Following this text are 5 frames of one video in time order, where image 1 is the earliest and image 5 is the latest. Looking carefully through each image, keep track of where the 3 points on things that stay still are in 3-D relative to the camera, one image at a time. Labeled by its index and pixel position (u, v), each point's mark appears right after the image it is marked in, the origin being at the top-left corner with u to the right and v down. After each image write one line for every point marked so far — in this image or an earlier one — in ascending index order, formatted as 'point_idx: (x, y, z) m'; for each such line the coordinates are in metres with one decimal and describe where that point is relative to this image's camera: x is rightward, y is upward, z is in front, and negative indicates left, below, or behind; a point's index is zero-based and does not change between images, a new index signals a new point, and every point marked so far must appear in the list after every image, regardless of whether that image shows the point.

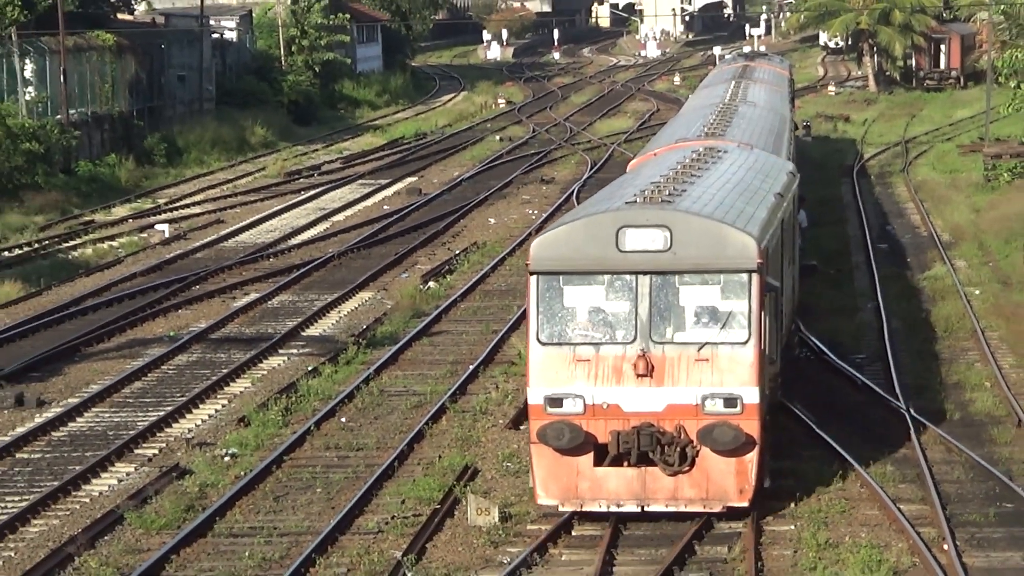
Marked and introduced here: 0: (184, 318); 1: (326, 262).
0: (-3.6, -0.3, +15.7) m
1: (-2.2, +0.3, +17.9) m
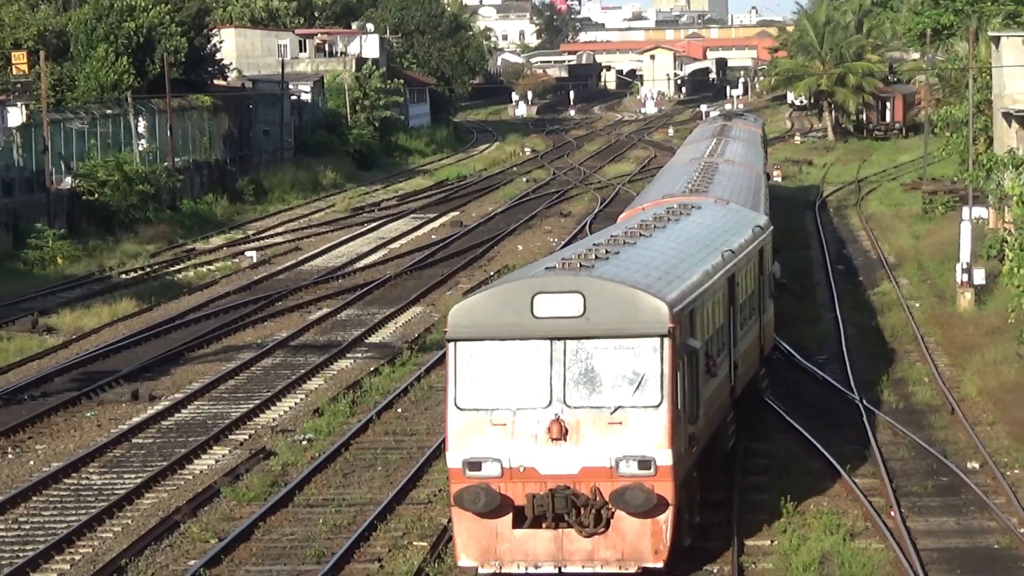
0: (-3.3, -0.5, +19.1) m
1: (-1.9, +0.1, +21.2) m
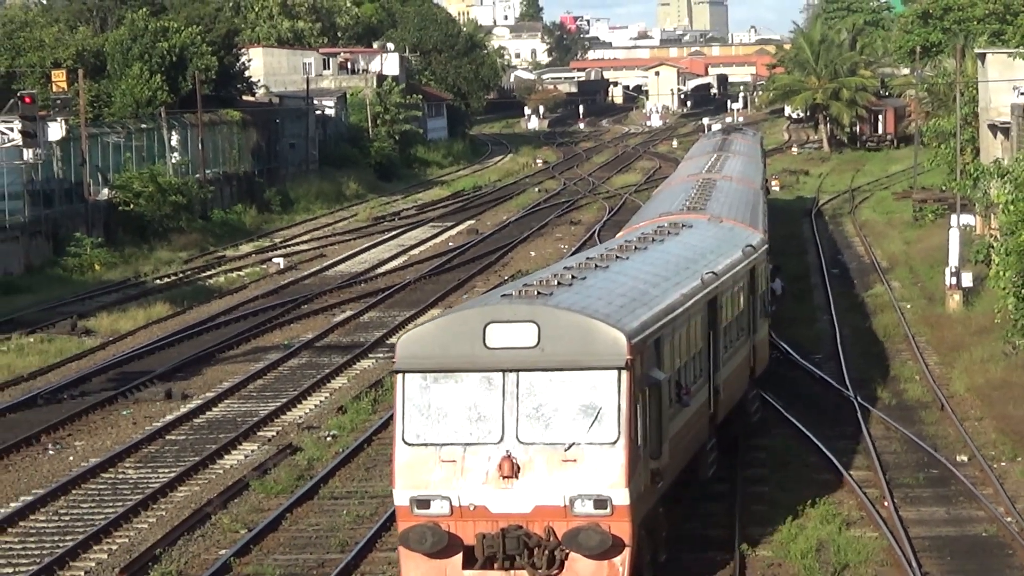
0: (-3.1, -0.6, +20.1) m
1: (-1.7, +0.1, +22.2) m
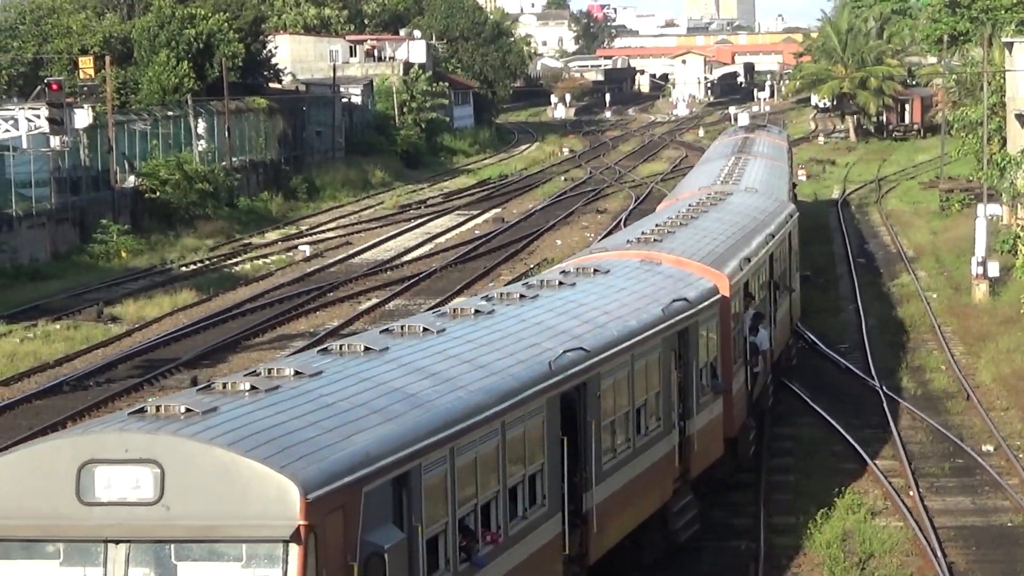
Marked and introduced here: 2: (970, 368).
0: (-2.7, -0.4, +20.1) m
1: (-1.3, +0.2, +22.2) m
2: (+5.8, -1.0, +18.2) m
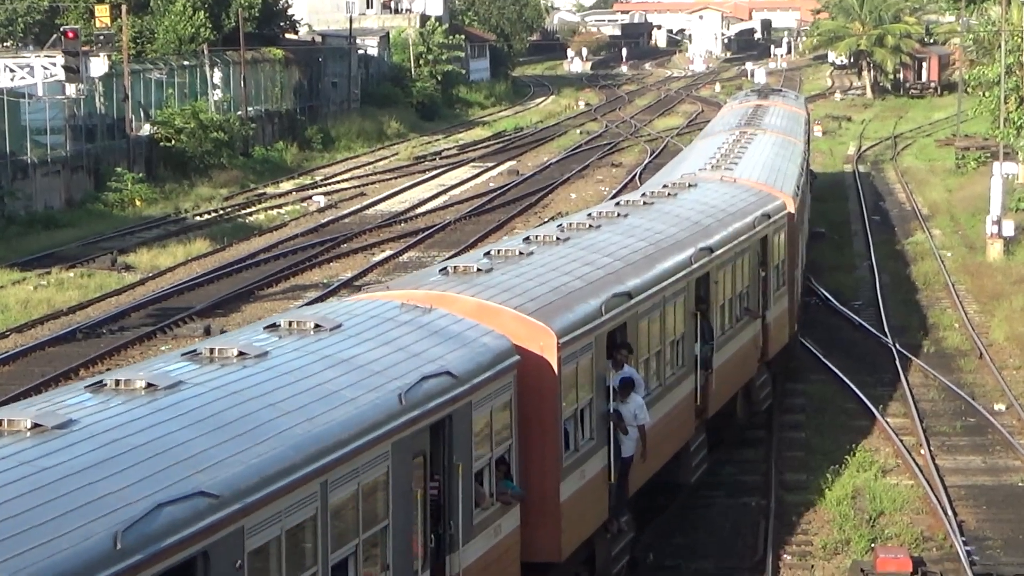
0: (-2.5, +0.2, +20.1) m
1: (-1.1, +0.9, +22.2) m
2: (+6.0, -0.5, +18.2) m
